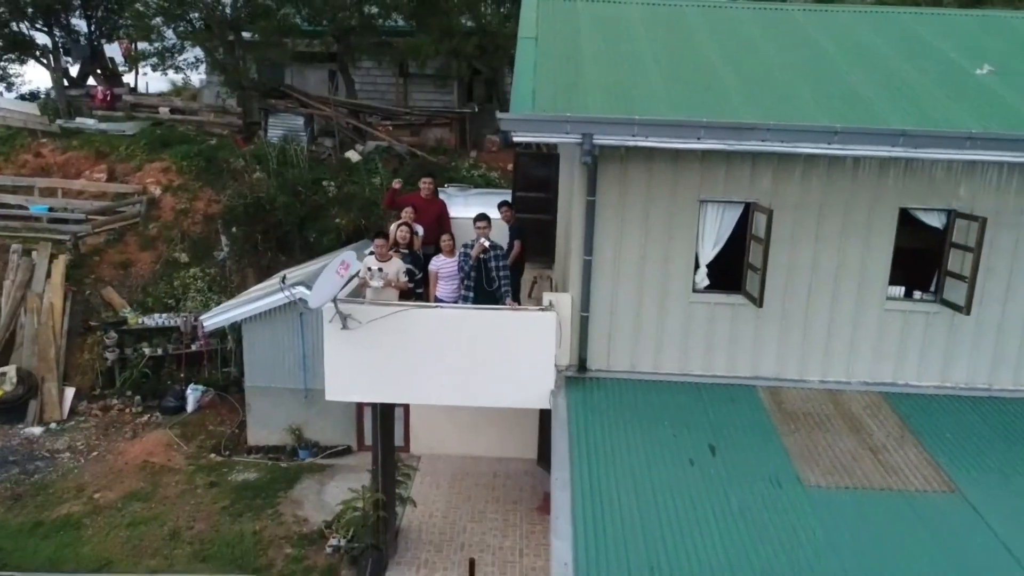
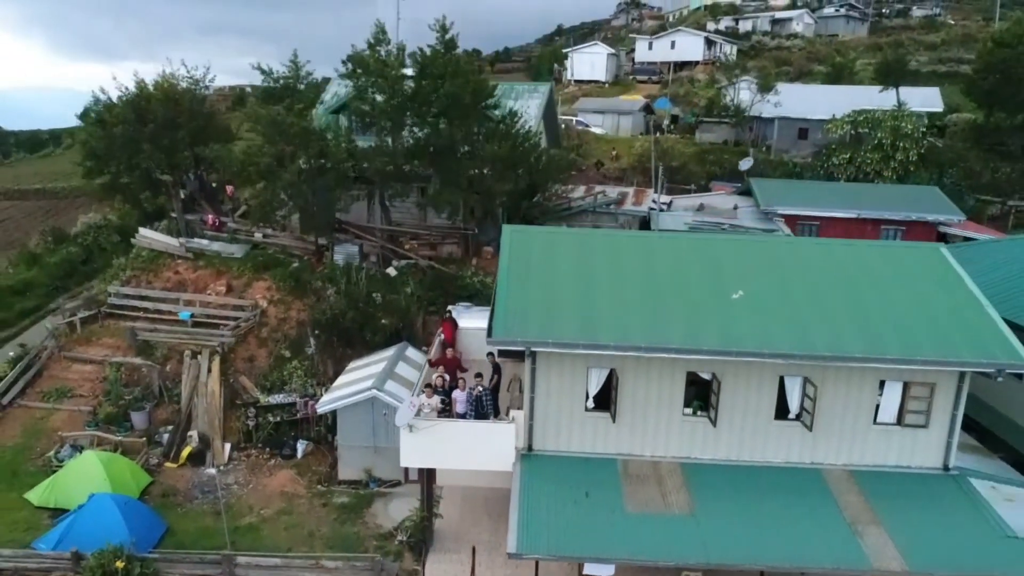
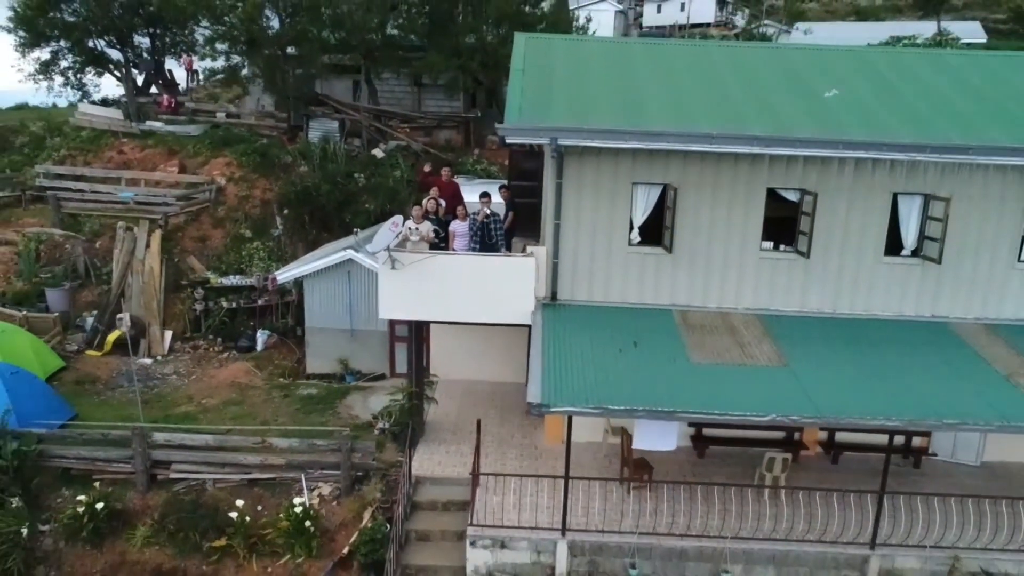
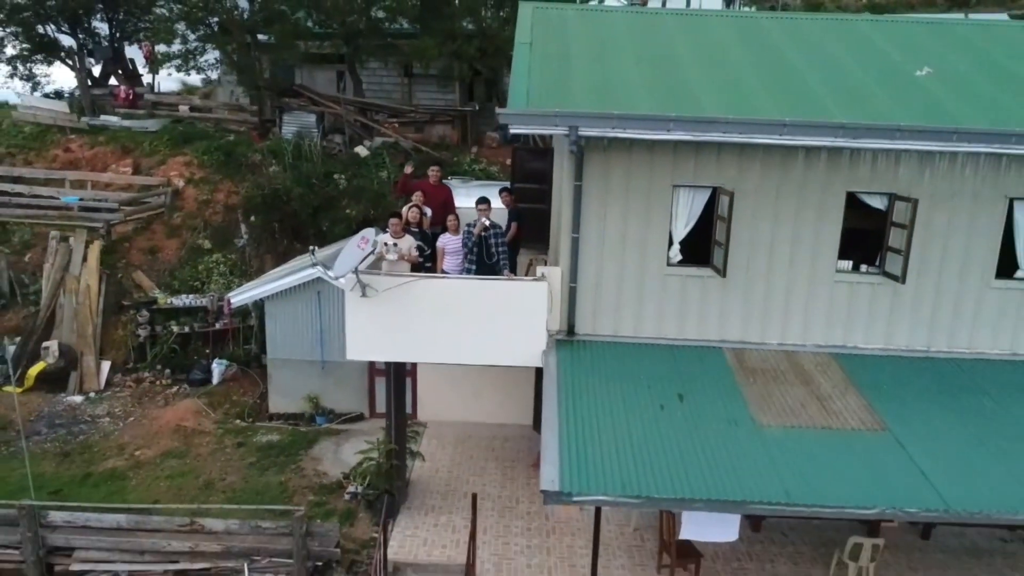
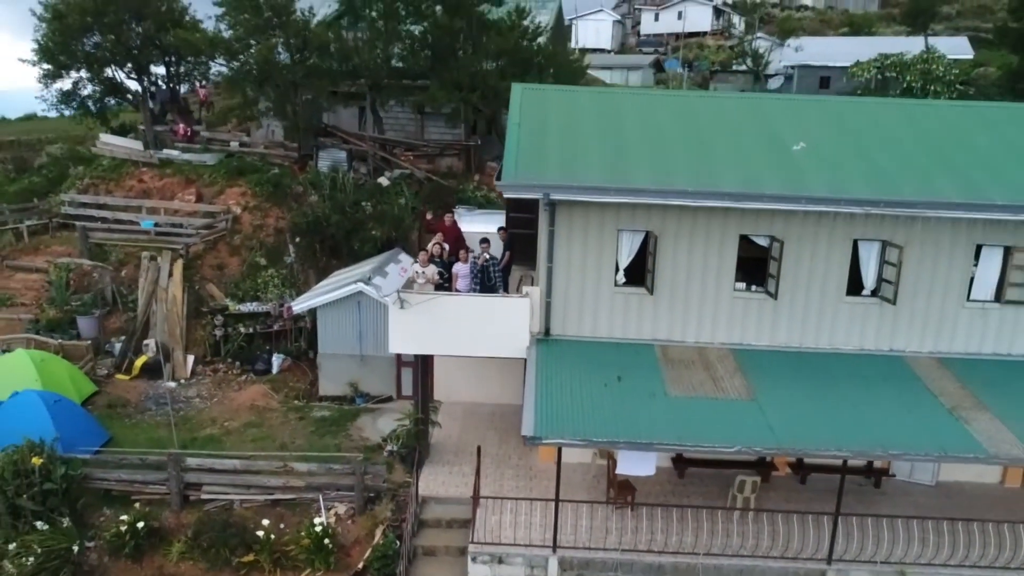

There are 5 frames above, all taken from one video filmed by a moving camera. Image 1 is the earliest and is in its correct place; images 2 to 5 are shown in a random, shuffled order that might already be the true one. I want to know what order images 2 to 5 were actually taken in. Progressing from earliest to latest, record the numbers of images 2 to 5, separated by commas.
4, 3, 5, 2
